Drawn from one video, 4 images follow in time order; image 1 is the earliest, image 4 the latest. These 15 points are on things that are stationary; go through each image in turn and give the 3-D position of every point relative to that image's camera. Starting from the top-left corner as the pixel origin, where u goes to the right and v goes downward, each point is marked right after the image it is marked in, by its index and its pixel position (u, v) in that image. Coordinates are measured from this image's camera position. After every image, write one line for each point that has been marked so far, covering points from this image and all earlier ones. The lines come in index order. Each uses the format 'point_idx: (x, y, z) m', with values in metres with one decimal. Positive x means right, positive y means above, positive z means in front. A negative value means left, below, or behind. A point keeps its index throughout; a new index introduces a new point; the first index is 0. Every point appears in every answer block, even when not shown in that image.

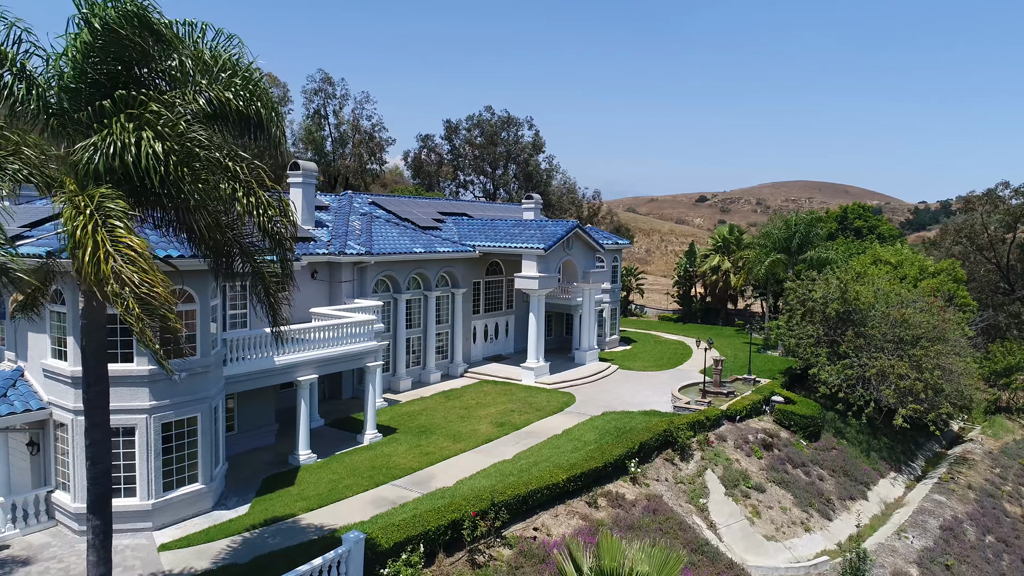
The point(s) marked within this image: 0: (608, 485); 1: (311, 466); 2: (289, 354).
0: (+2.4, -4.9, +17.2) m
1: (-5.1, -4.5, +17.5) m
2: (-5.7, -1.7, +17.7) m
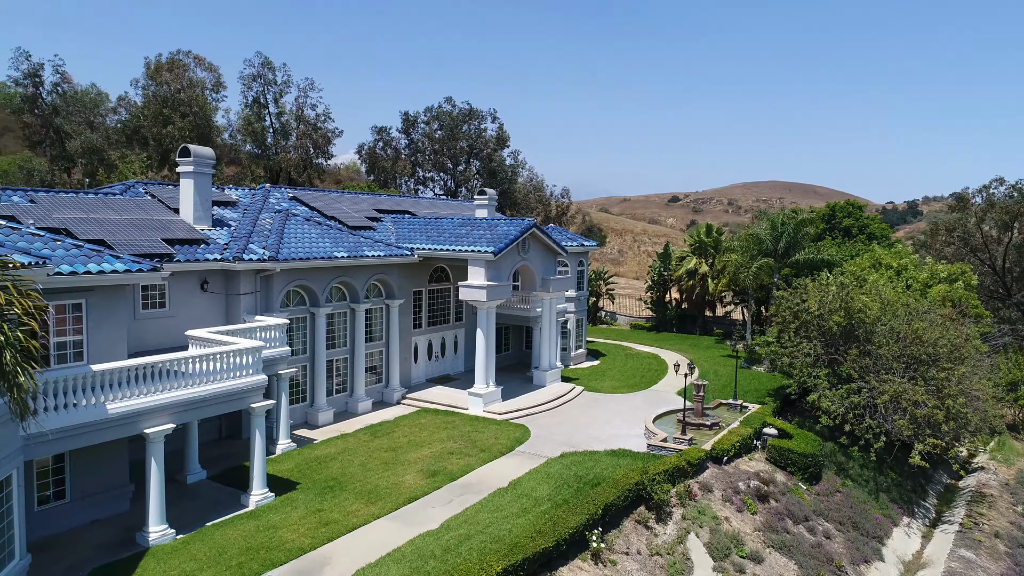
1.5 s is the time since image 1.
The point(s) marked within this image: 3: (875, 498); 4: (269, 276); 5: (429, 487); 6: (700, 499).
0: (+0.9, -5.2, +13.0) m
1: (-6.5, -4.9, +13.0) m
2: (-7.2, -2.1, +13.2) m
3: (+10.4, -6.0, +19.9) m
4: (-6.9, +0.3, +19.8) m
5: (-2.0, -4.7, +16.6) m
6: (+4.5, -5.0, +16.6) m
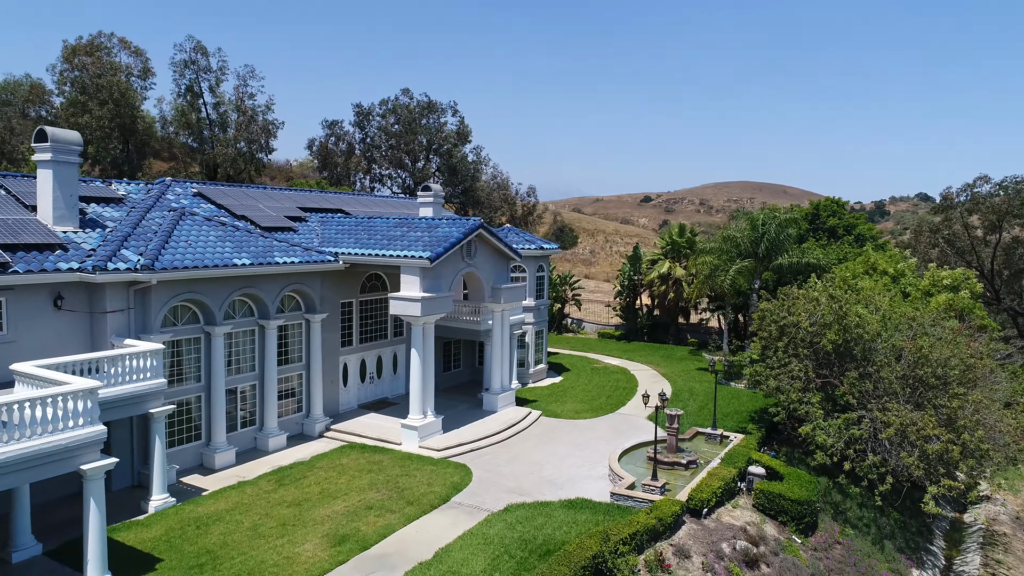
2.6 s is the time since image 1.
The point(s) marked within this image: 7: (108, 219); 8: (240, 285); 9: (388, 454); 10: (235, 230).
0: (-0.3, -5.6, +9.5) m
1: (-7.8, -5.2, +9.3) m
2: (-8.4, -2.4, +9.4) m
3: (+8.9, -6.3, +16.8) m
4: (-8.4, 0.0, +16.0) m
5: (-3.4, -5.1, +13.0) m
6: (+3.1, -5.3, +13.2) m
7: (-10.4, +1.8, +18.0) m
8: (-7.0, +0.1, +18.0) m
9: (-3.3, -4.4, +18.6) m
10: (-7.8, +1.6, +19.5) m
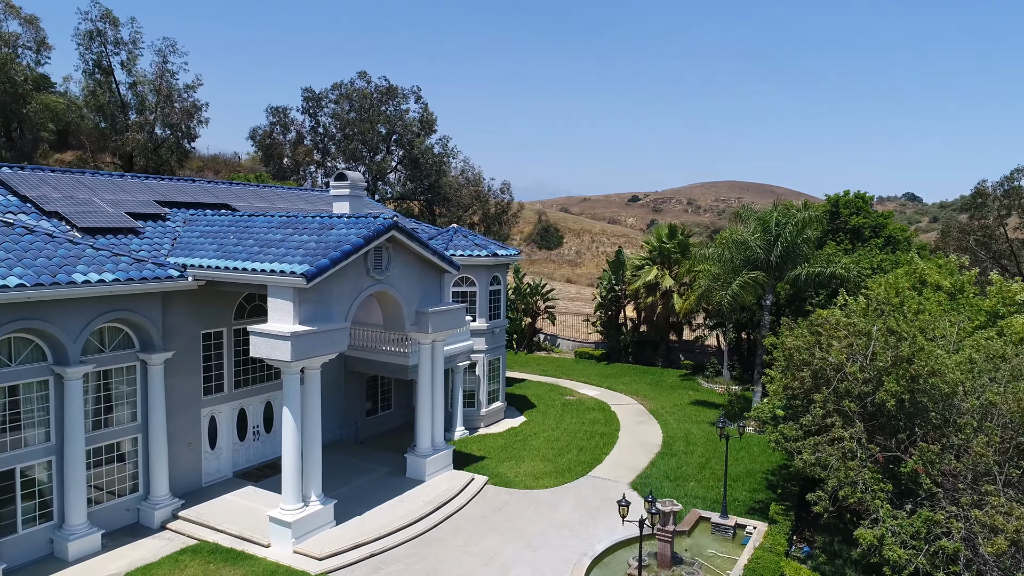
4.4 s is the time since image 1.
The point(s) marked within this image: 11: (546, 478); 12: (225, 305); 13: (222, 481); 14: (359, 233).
0: (-1.7, -6.1, +3.5) m
1: (-9.1, -5.8, +3.1) m
2: (-9.8, -3.0, +3.2) m
3: (+7.4, -6.9, +10.9) m
4: (-9.9, -0.6, +9.9) m
5: (-4.8, -5.6, +6.9) m
6: (+1.7, -5.9, +7.2) m
7: (-11.9, +1.2, +11.8) m
8: (-8.5, -0.5, +11.8) m
9: (-4.8, -5.0, +12.4) m
10: (-9.3, +1.0, +13.3) m
11: (+0.9, -4.8, +17.4) m
12: (-6.4, -0.4, +15.7) m
13: (-6.7, -4.4, +16.1) m
14: (-3.1, +1.1, +14.2) m
